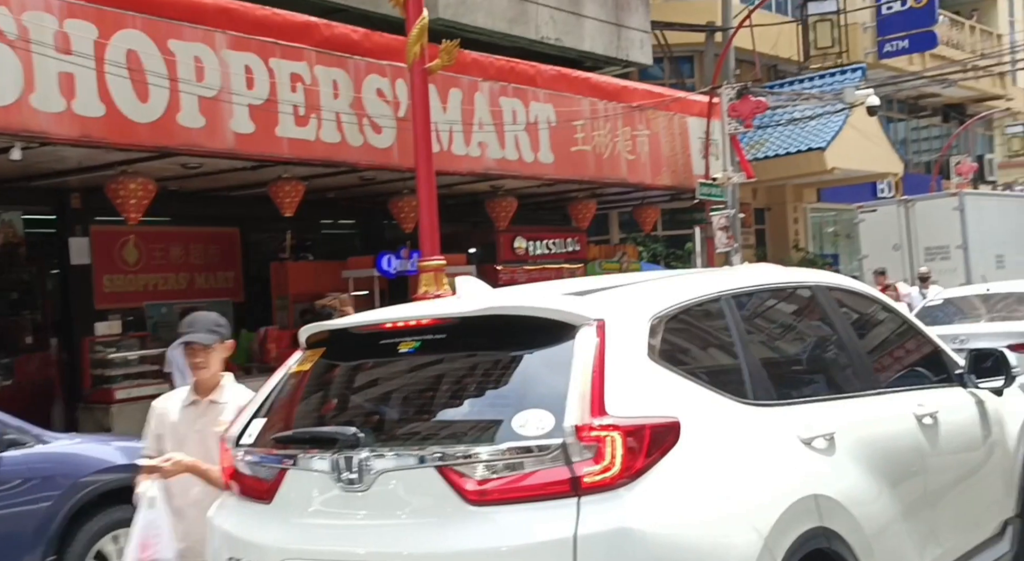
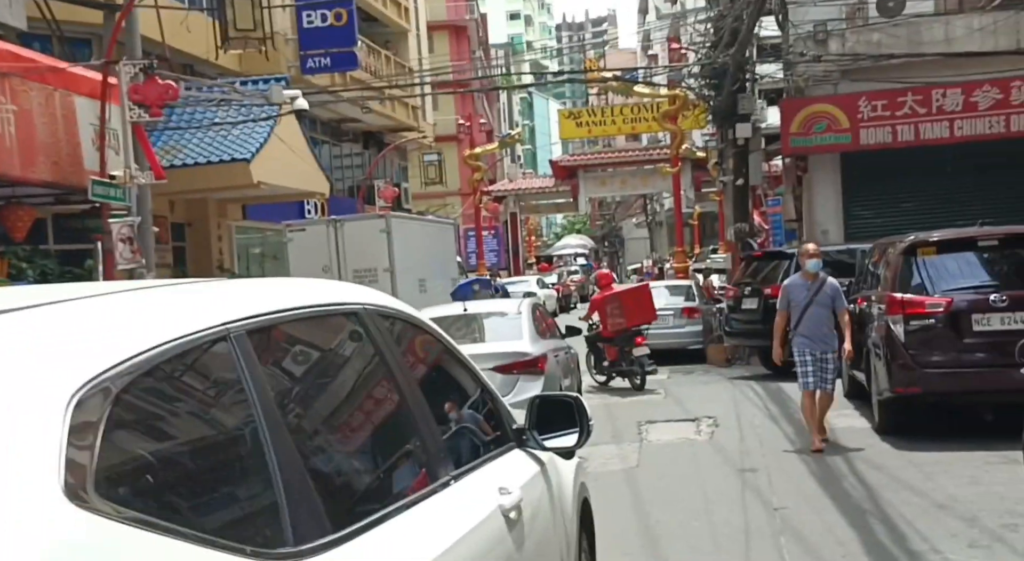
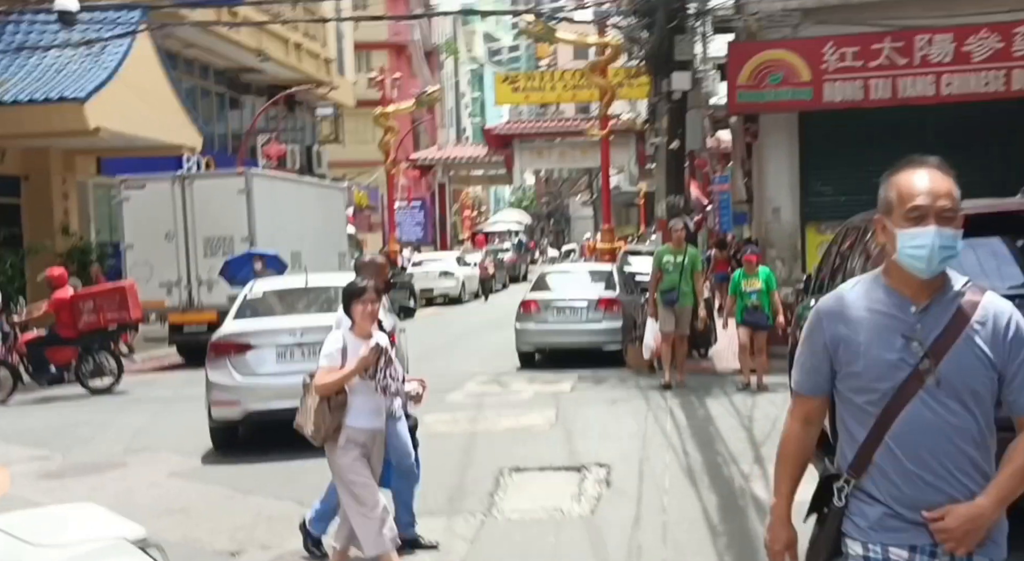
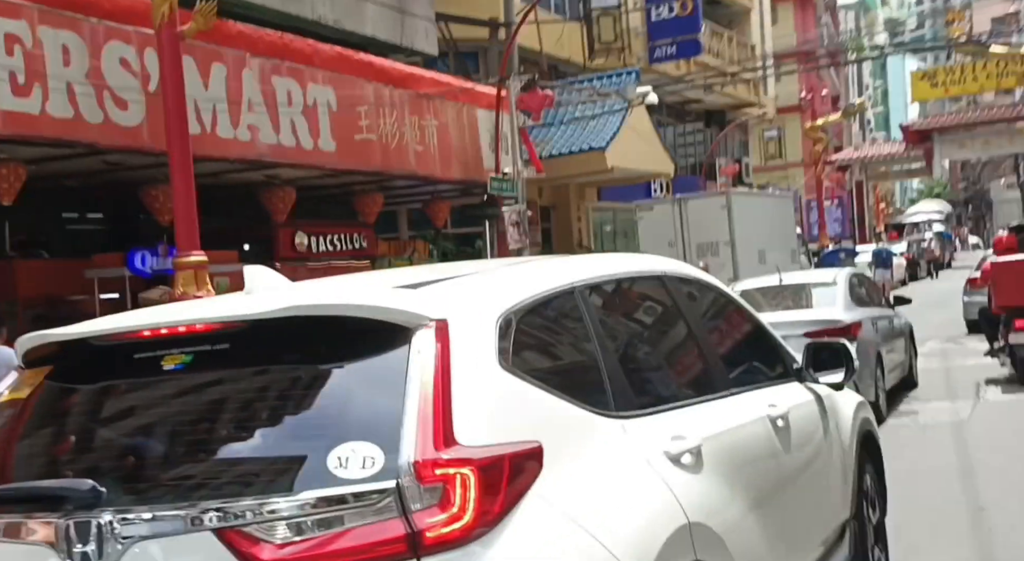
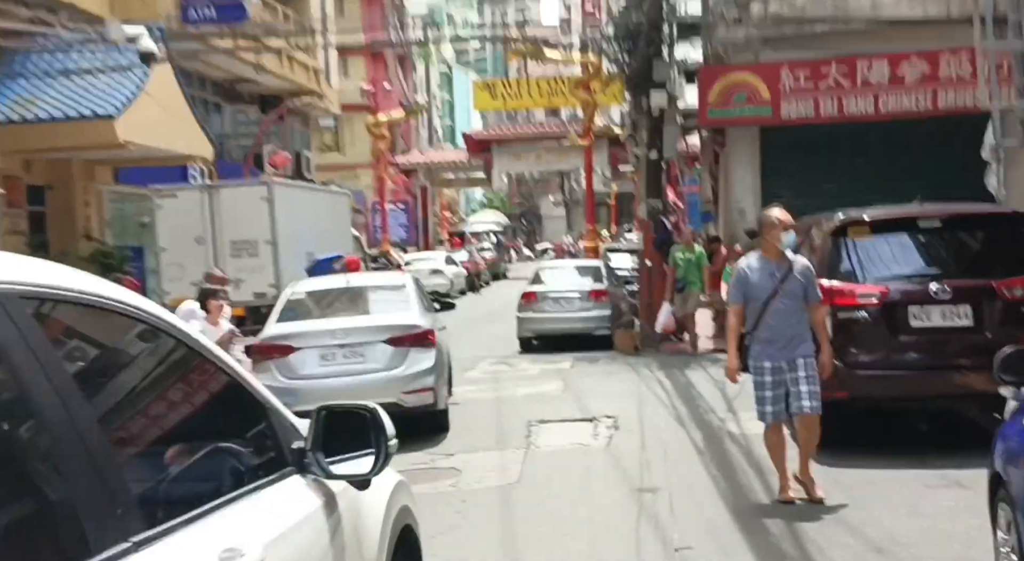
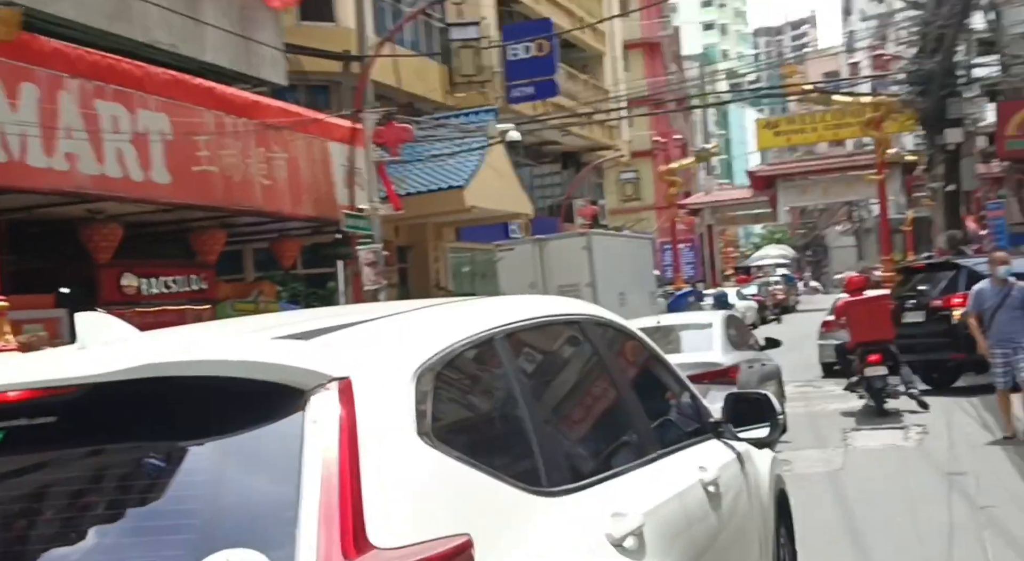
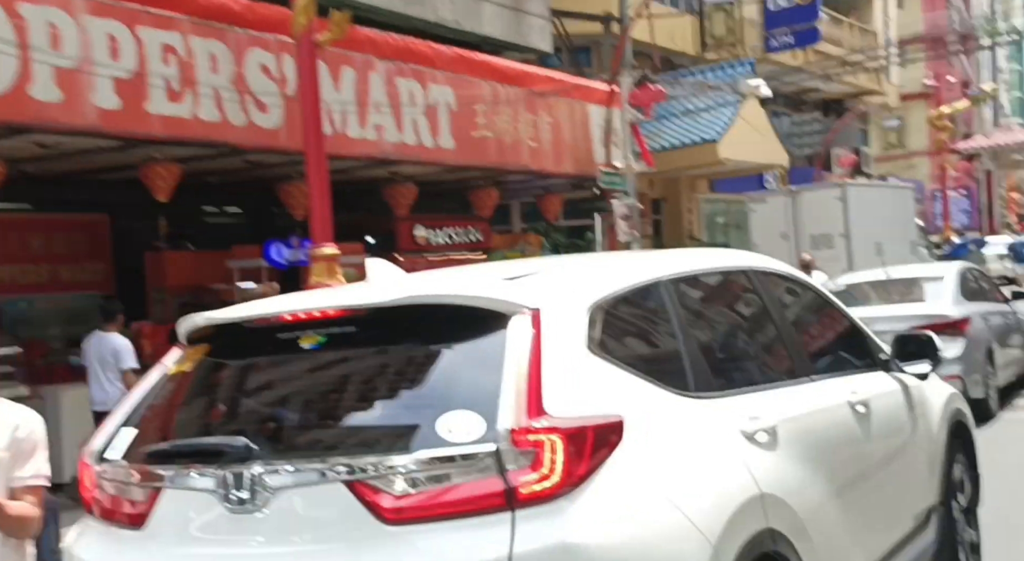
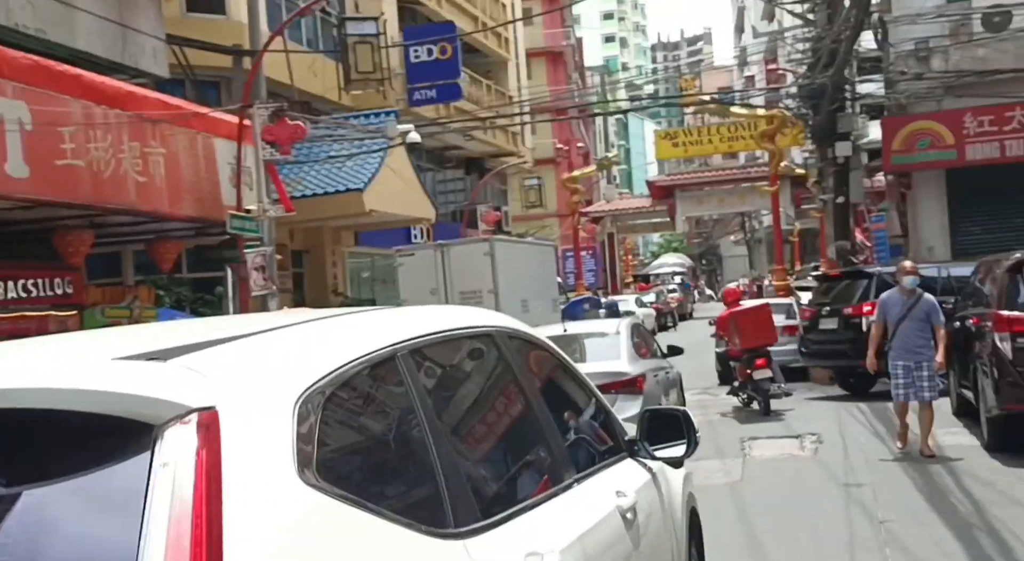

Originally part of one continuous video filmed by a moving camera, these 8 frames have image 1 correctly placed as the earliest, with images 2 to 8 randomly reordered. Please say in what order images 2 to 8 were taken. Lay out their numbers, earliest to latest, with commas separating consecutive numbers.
7, 4, 6, 8, 2, 5, 3
